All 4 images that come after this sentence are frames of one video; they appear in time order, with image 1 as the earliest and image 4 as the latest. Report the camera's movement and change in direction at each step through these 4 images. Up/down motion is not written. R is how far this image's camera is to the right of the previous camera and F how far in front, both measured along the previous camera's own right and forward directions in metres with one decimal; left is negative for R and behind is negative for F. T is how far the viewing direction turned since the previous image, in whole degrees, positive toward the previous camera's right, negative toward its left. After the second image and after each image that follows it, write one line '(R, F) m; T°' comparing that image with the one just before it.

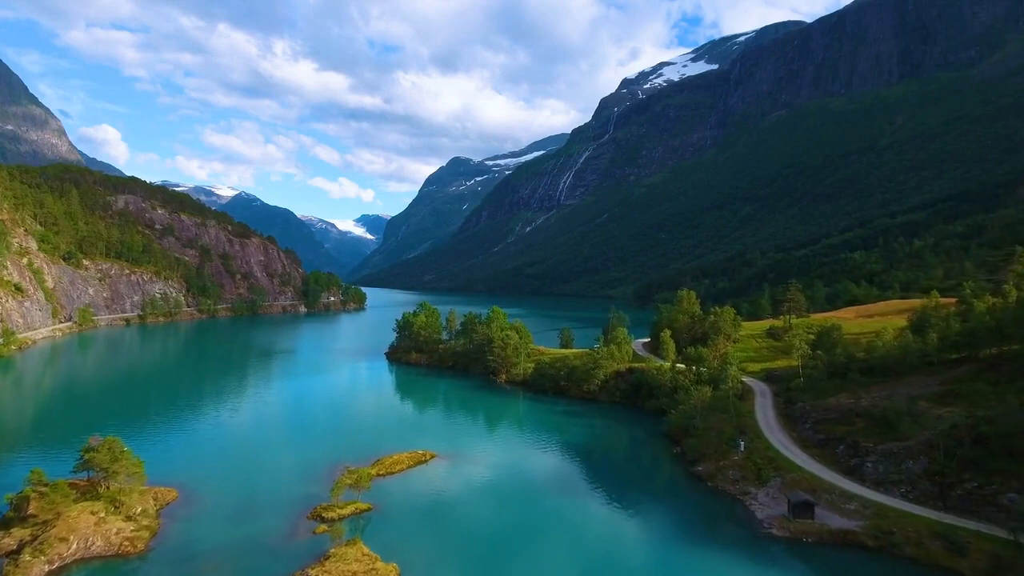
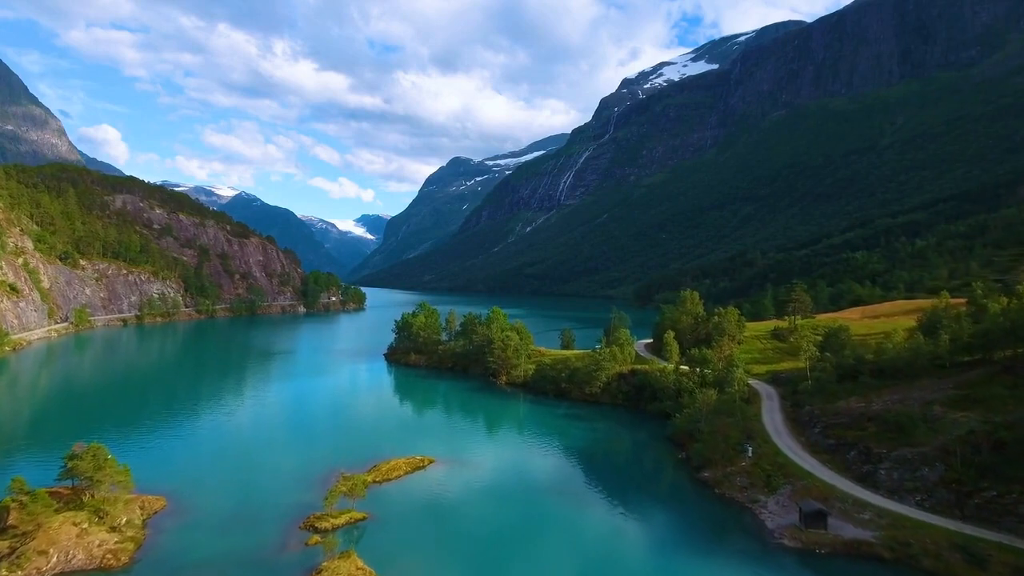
(0.0, +1.0) m; 0°
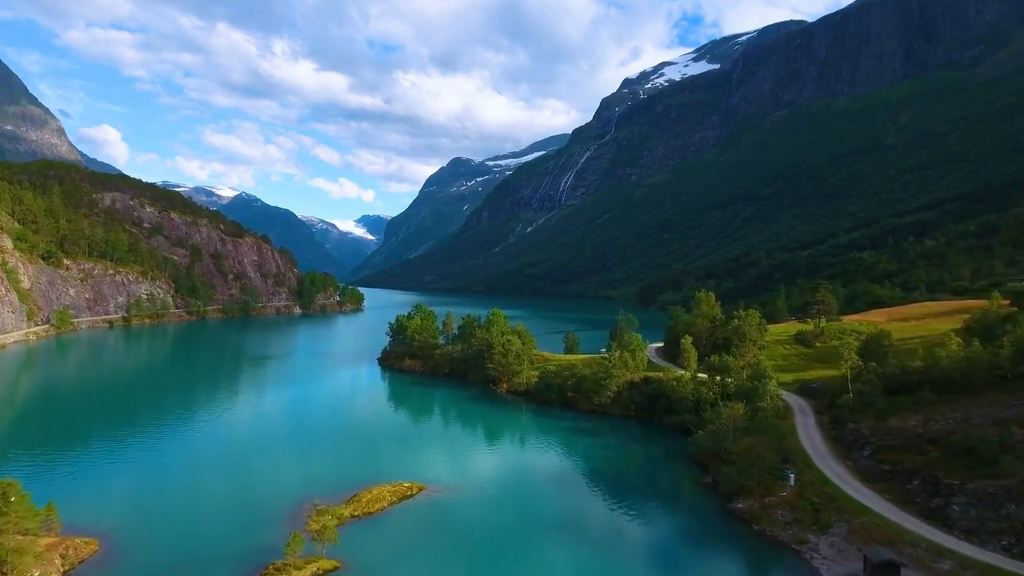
(-0.1, +4.6) m; 0°
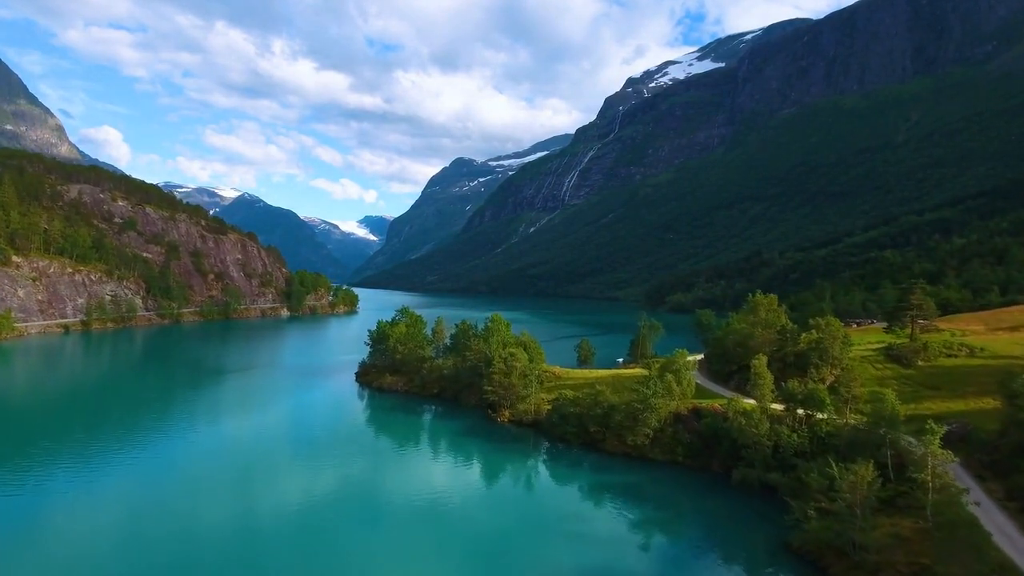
(-0.2, +12.7) m; 0°
